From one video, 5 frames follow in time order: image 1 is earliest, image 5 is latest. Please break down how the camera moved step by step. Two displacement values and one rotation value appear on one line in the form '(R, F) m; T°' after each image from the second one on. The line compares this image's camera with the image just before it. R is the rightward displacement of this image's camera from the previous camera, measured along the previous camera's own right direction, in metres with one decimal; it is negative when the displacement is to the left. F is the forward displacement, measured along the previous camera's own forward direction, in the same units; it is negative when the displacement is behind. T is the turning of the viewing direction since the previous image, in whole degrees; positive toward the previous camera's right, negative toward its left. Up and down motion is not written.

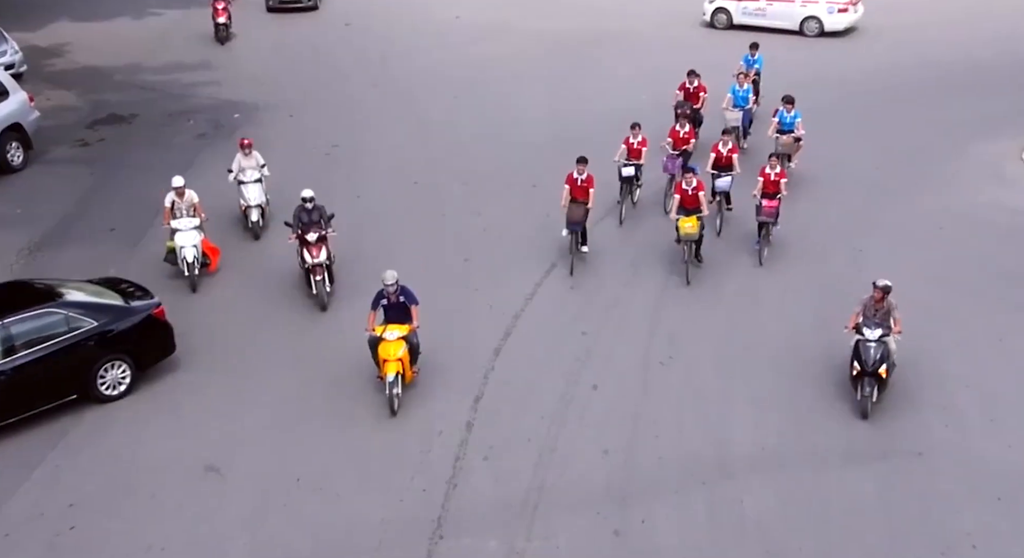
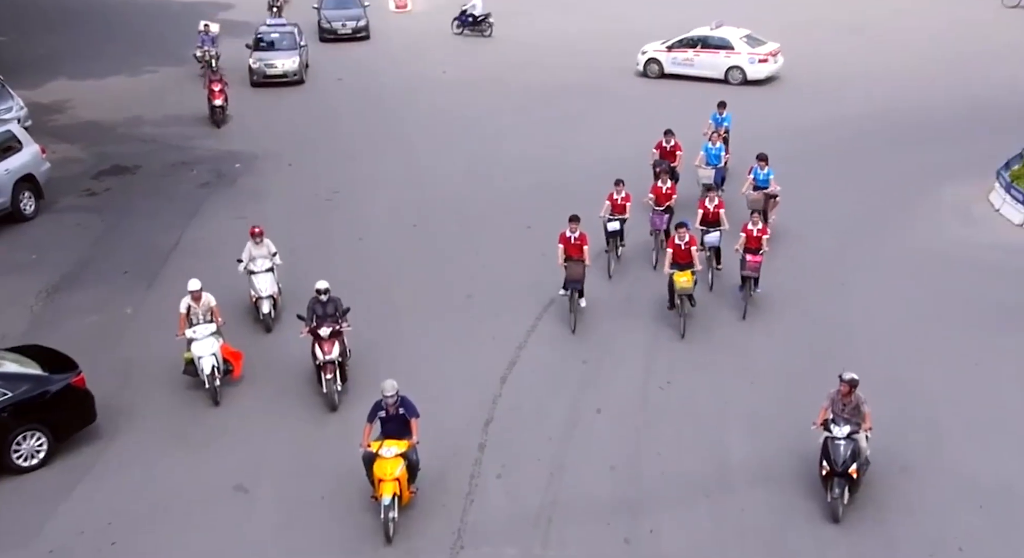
(-0.3, -0.5) m; +1°
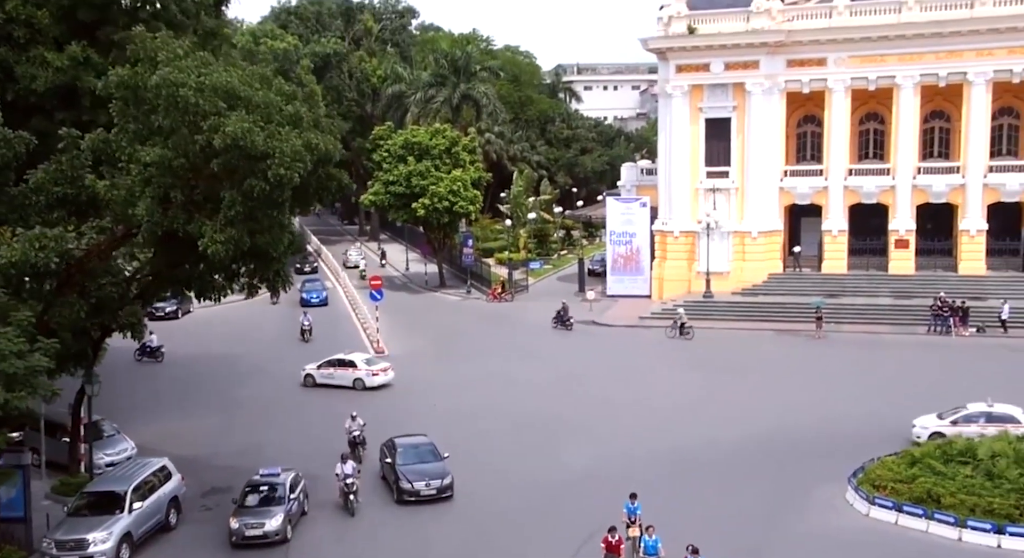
(-2.5, -6.4) m; +7°
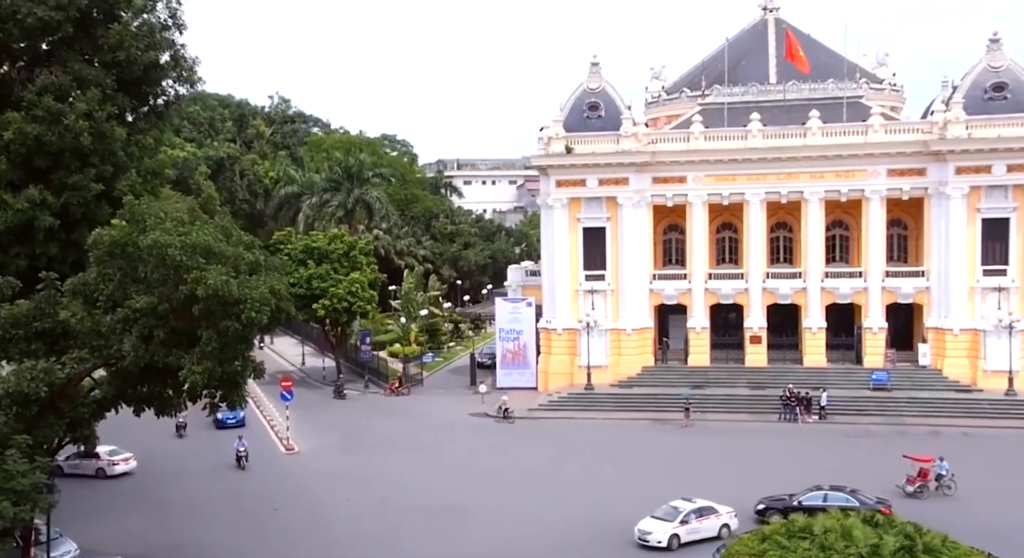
(-1.1, -3.6) m; +7°
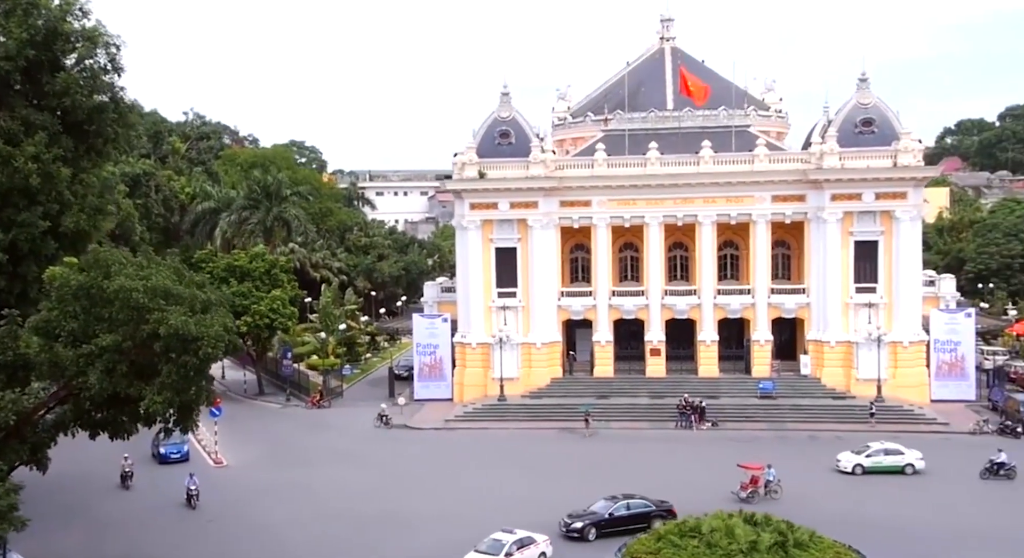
(-0.4, -2.7) m; +5°
